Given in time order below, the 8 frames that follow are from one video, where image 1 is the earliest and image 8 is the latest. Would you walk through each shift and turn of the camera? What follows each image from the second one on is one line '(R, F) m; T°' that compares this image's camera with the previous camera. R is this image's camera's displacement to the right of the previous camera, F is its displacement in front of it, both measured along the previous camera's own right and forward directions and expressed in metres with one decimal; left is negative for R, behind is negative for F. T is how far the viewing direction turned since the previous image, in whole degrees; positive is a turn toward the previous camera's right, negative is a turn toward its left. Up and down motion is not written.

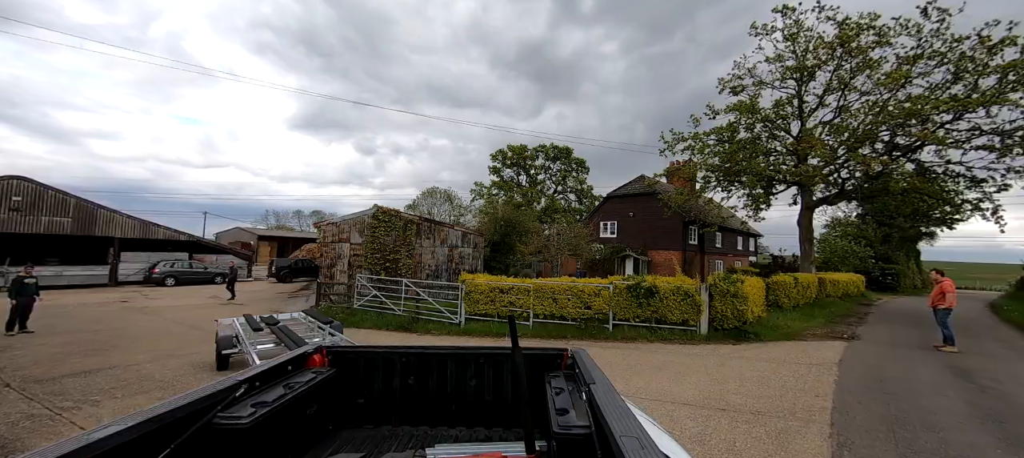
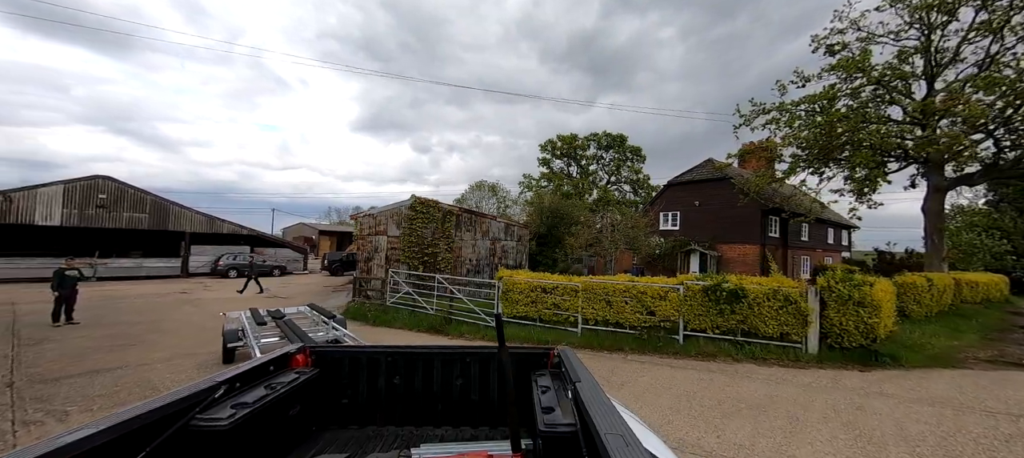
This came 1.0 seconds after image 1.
(+0.2, +1.6) m; -8°
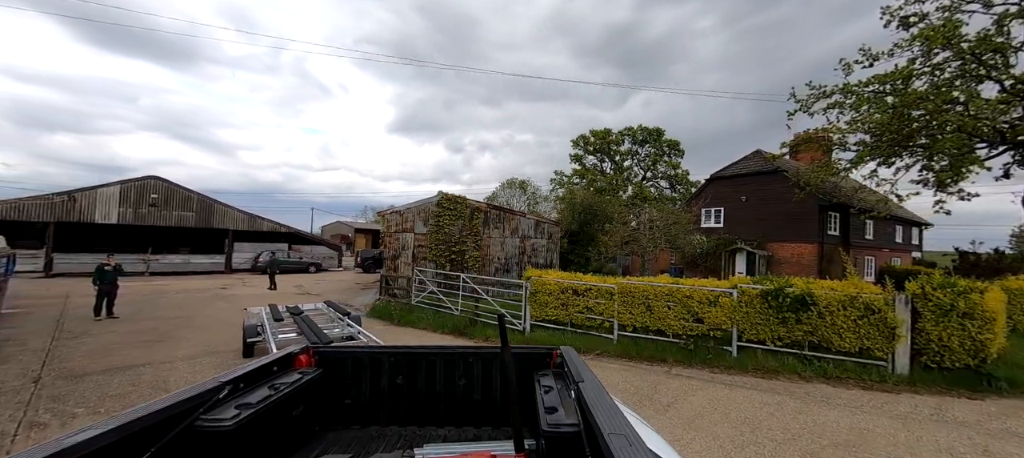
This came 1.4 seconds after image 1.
(+0.1, +0.7) m; -5°
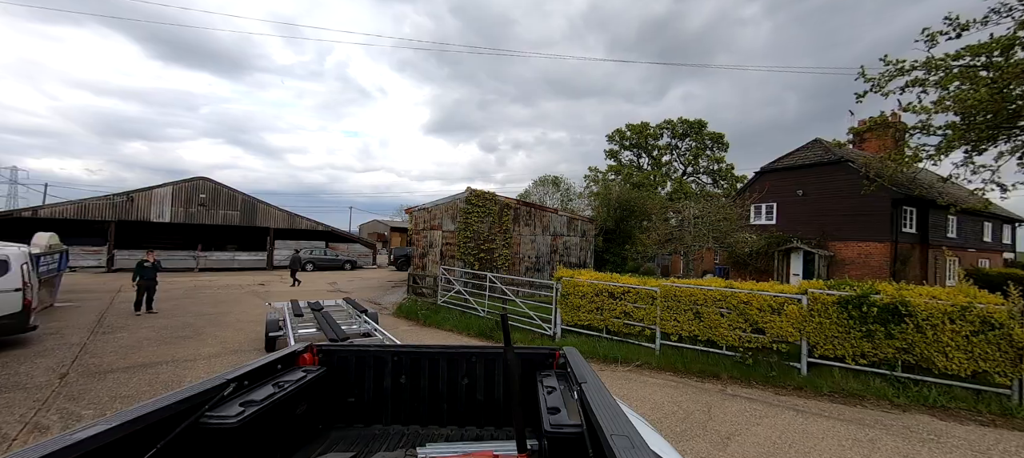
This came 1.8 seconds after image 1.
(+0.1, +0.7) m; -5°
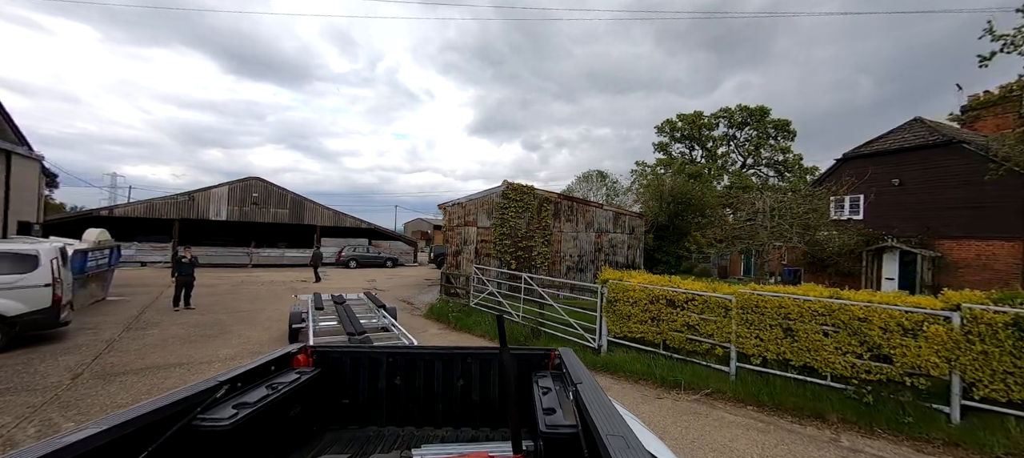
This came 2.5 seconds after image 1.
(+0.1, +1.1) m; -6°
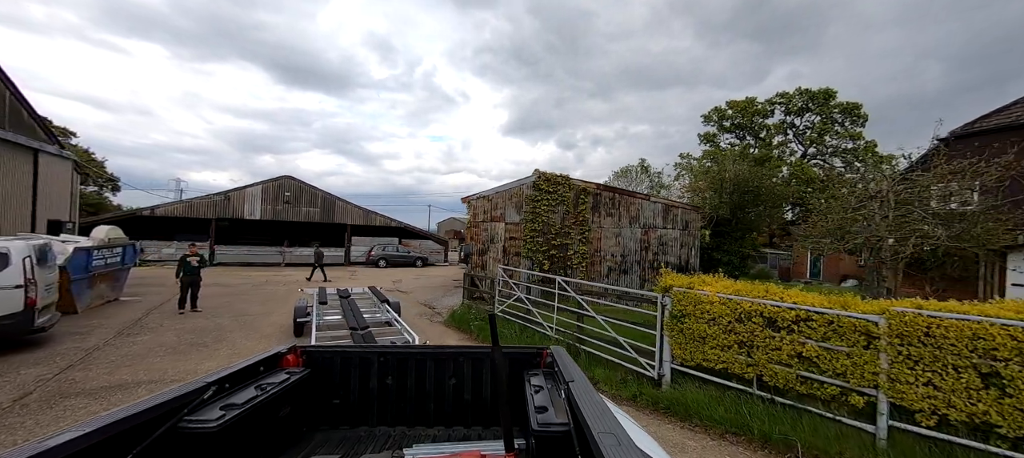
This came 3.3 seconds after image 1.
(+0.1, +1.5) m; -5°
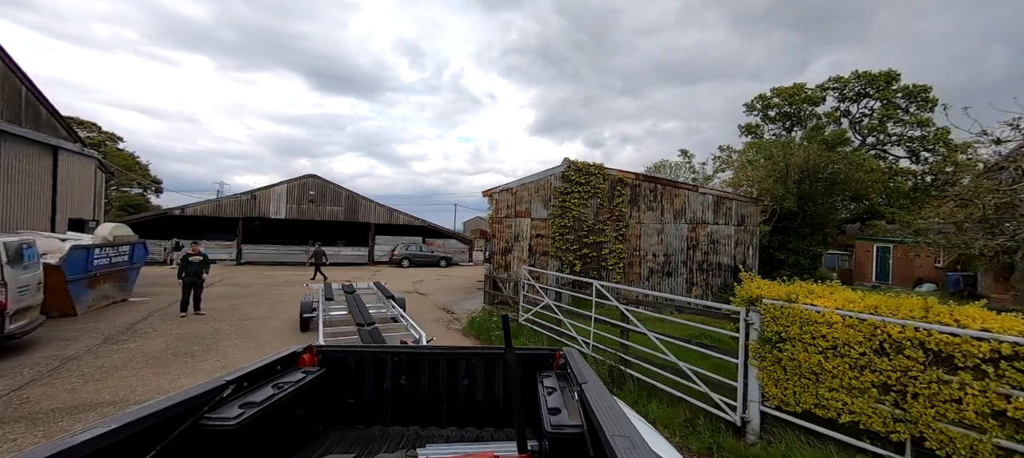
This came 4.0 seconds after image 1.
(0.0, +1.2) m; -4°
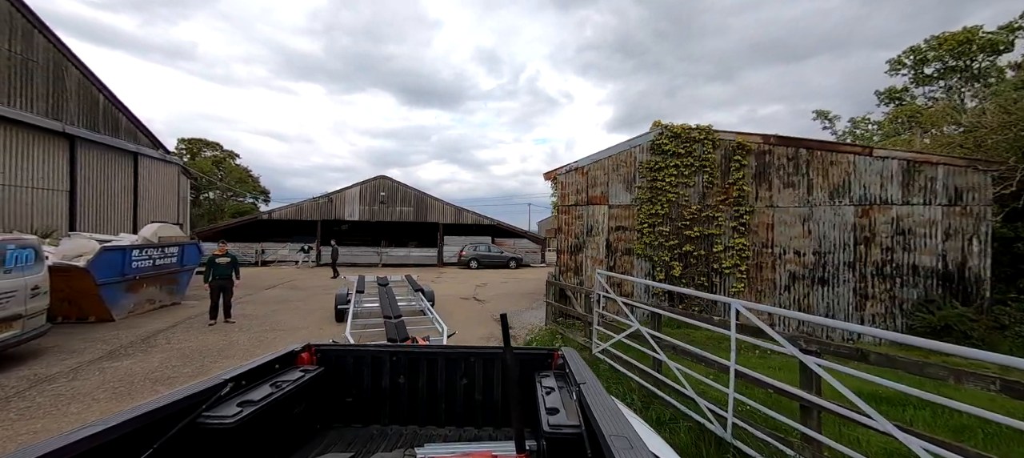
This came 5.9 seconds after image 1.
(+0.1, +2.4) m; -11°
